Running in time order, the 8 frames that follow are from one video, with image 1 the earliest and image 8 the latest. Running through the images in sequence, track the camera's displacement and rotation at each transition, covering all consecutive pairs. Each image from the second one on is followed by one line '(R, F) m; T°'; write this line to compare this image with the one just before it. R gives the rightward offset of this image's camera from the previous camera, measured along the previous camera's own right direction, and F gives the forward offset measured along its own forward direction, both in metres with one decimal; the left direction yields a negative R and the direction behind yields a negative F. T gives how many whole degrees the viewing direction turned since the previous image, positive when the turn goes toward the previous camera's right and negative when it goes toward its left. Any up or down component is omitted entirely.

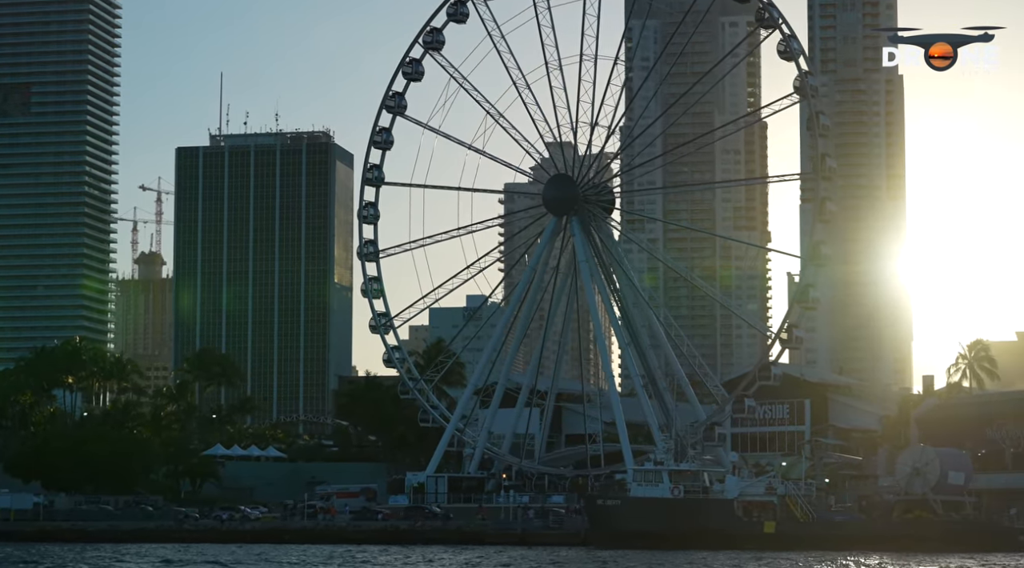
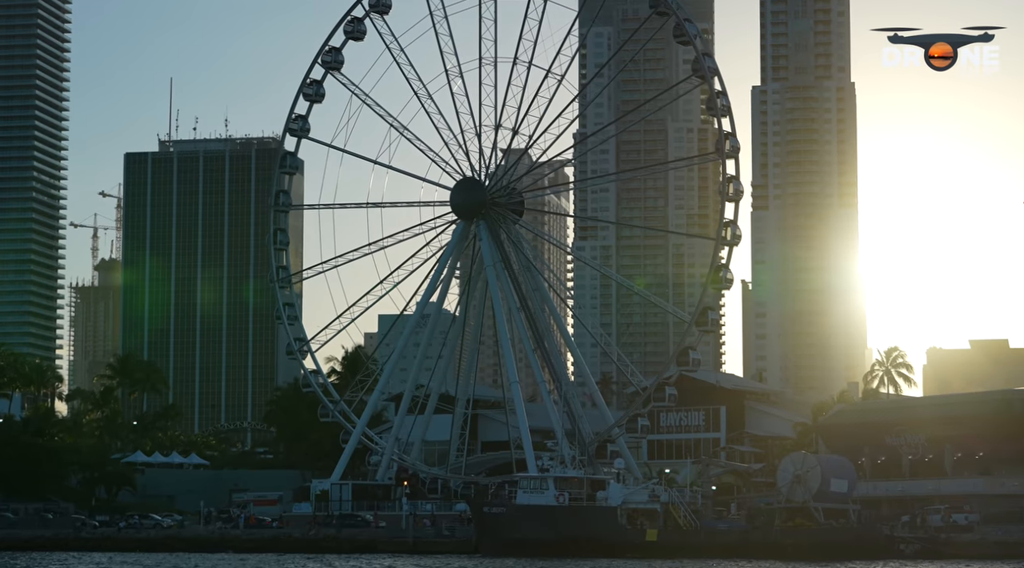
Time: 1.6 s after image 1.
(+4.6, +1.1) m; +1°
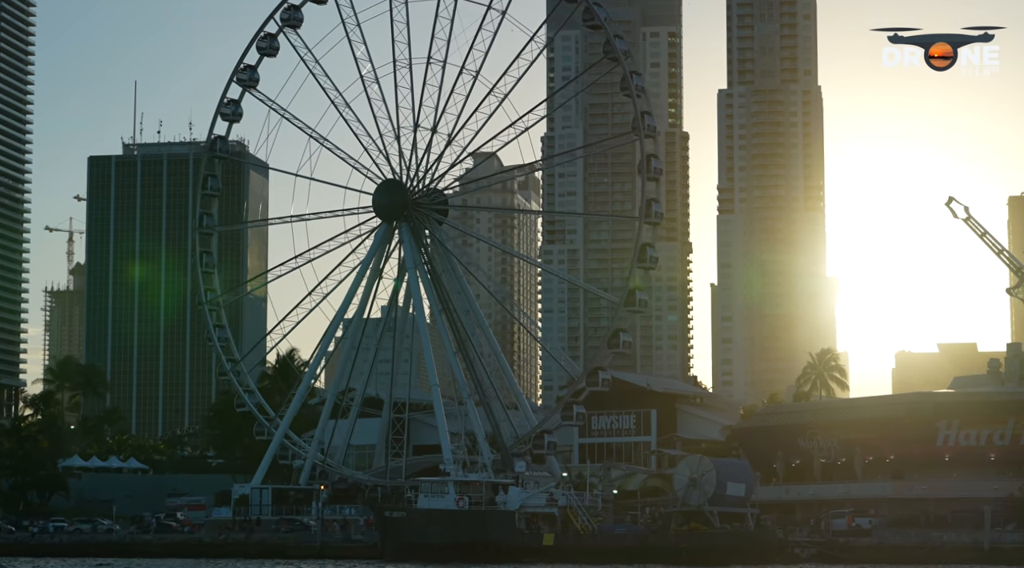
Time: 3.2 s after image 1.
(+4.4, +0.8) m; 0°
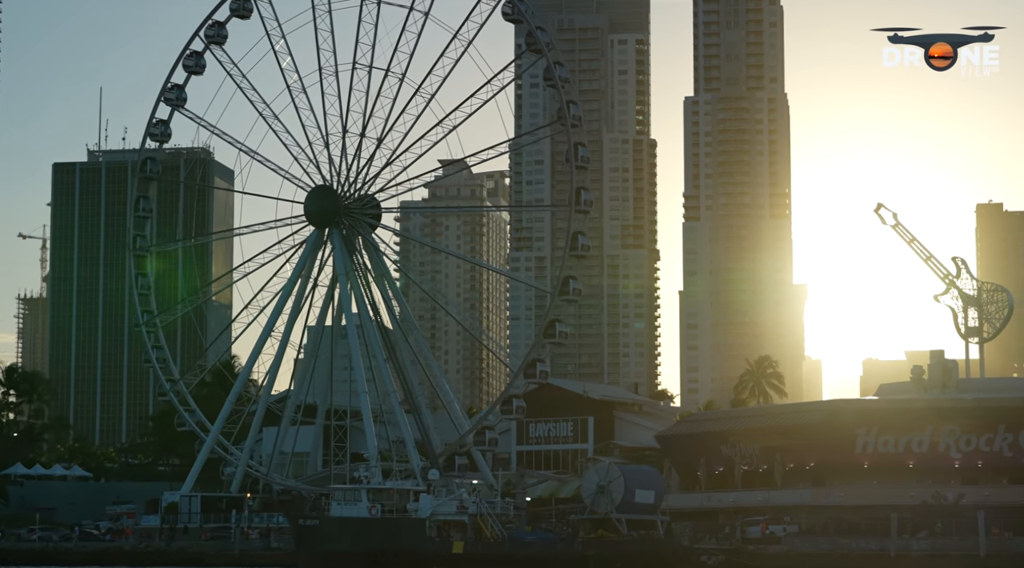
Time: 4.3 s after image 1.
(+3.5, +0.4) m; 0°
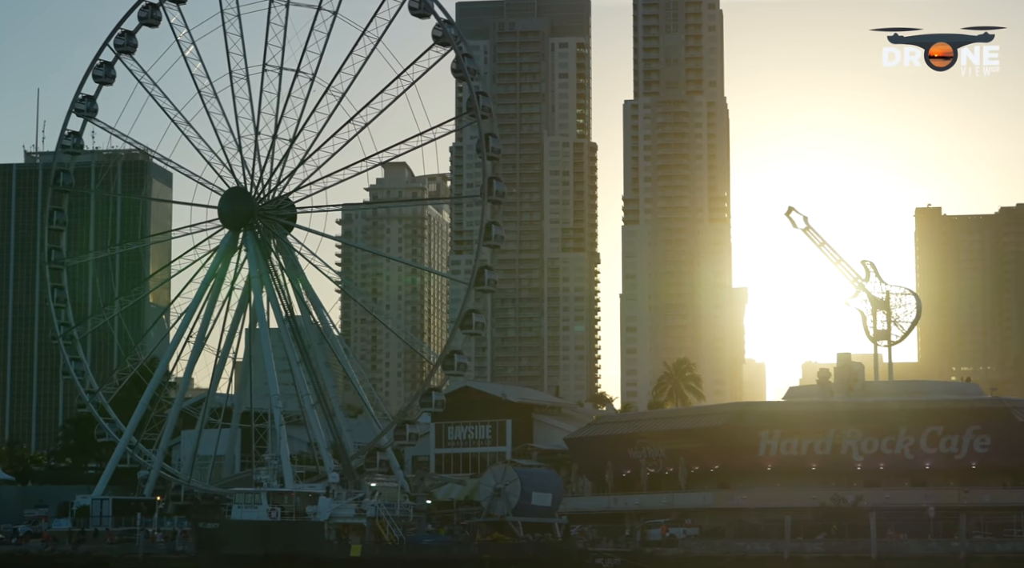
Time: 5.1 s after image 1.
(+2.6, +0.1) m; +1°
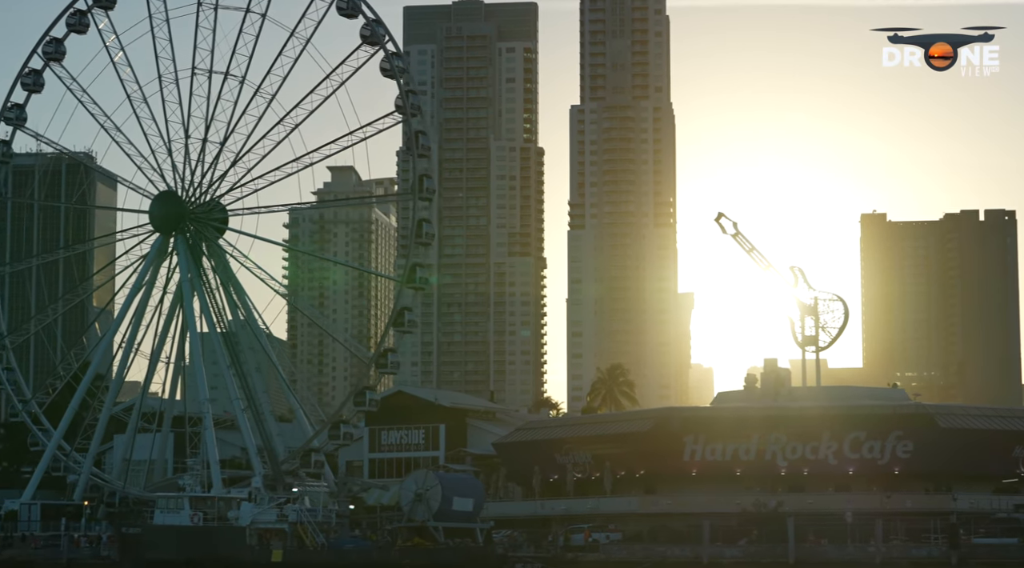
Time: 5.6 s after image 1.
(+1.4, -0.1) m; +2°
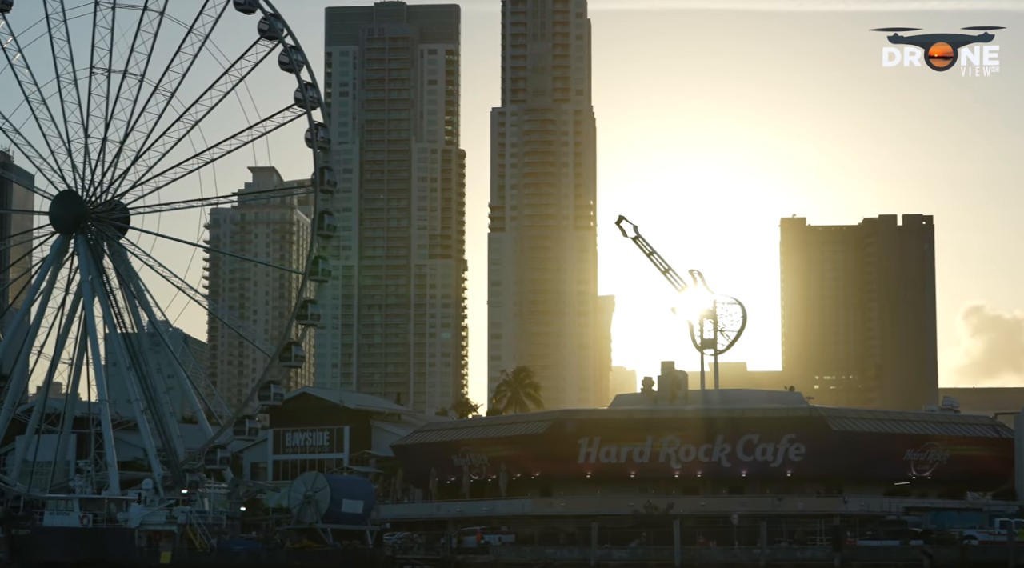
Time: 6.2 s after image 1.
(+1.7, -0.2) m; +2°
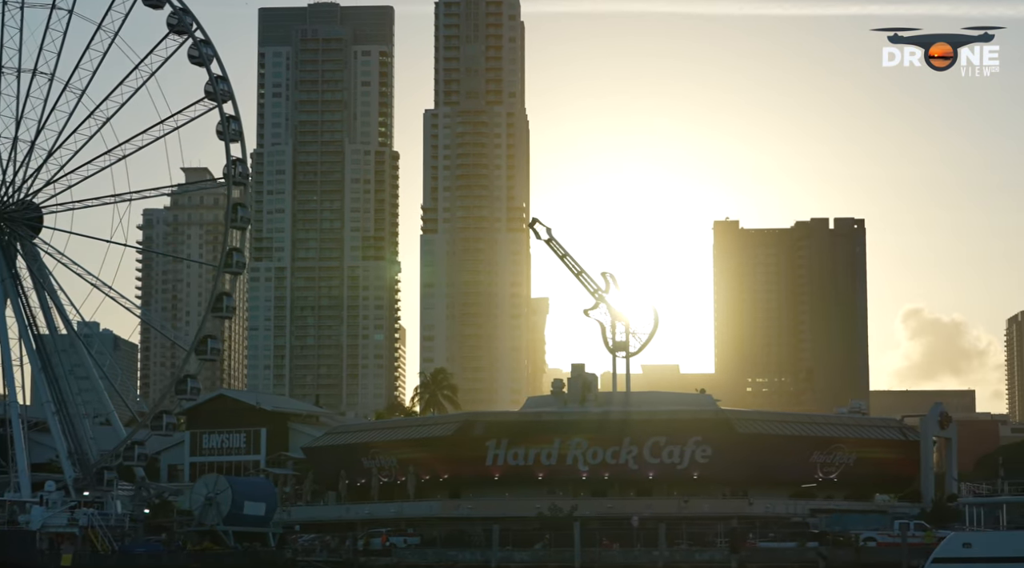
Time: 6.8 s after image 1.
(+1.8, -0.3) m; +2°
